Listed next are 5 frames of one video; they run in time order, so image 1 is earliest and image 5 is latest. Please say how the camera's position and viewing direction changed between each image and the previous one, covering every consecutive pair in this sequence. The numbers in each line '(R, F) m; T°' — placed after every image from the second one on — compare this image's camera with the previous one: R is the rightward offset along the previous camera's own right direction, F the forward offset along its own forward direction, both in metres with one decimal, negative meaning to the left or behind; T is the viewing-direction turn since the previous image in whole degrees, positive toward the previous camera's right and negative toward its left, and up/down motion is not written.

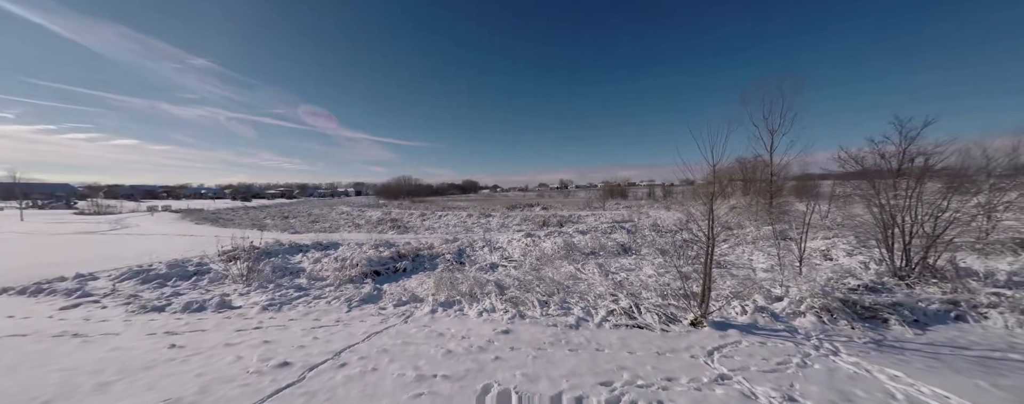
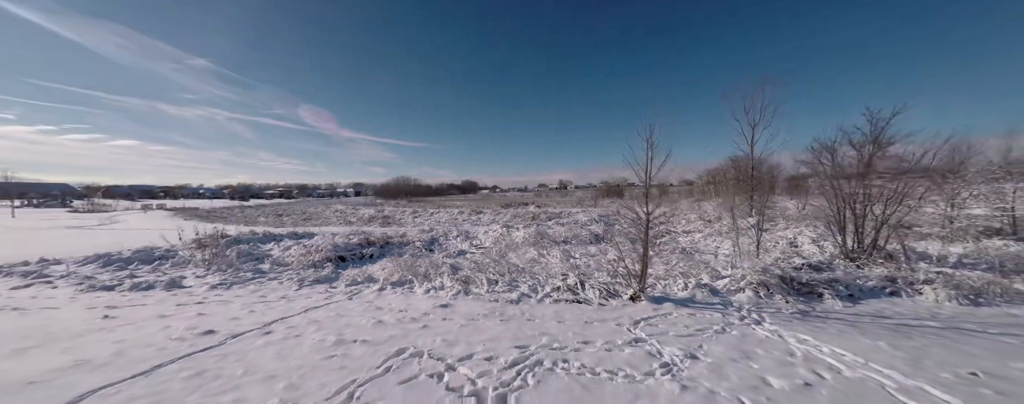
(+1.1, -0.1) m; 0°
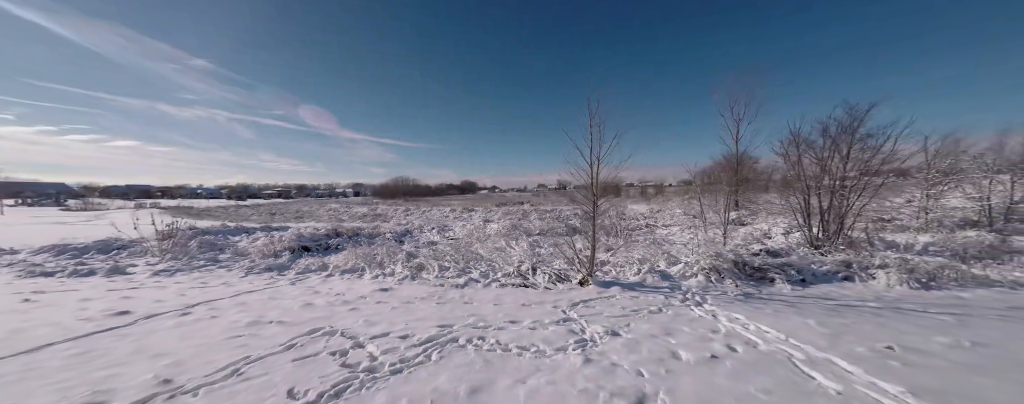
(+1.0, +0.1) m; 0°
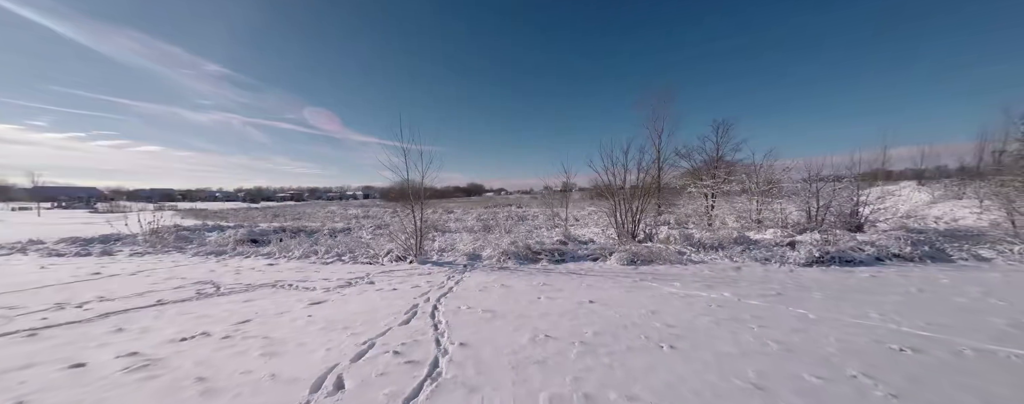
(+4.3, -2.5) m; -1°
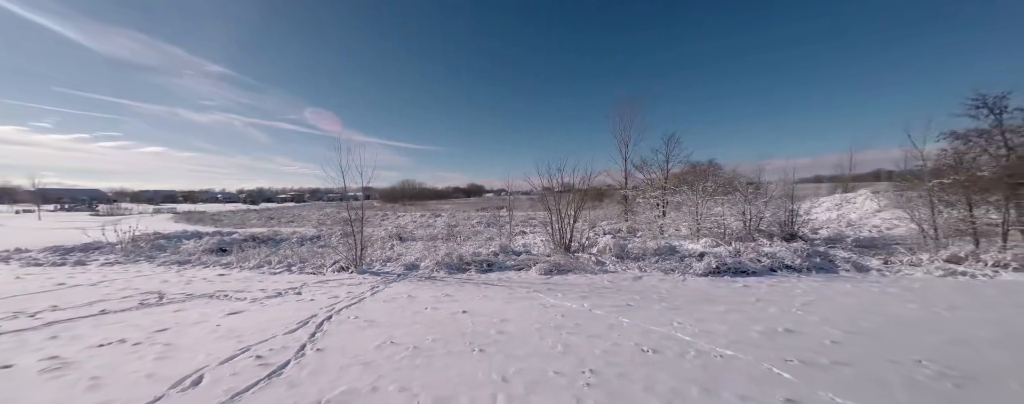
(+2.0, -0.8) m; 0°
